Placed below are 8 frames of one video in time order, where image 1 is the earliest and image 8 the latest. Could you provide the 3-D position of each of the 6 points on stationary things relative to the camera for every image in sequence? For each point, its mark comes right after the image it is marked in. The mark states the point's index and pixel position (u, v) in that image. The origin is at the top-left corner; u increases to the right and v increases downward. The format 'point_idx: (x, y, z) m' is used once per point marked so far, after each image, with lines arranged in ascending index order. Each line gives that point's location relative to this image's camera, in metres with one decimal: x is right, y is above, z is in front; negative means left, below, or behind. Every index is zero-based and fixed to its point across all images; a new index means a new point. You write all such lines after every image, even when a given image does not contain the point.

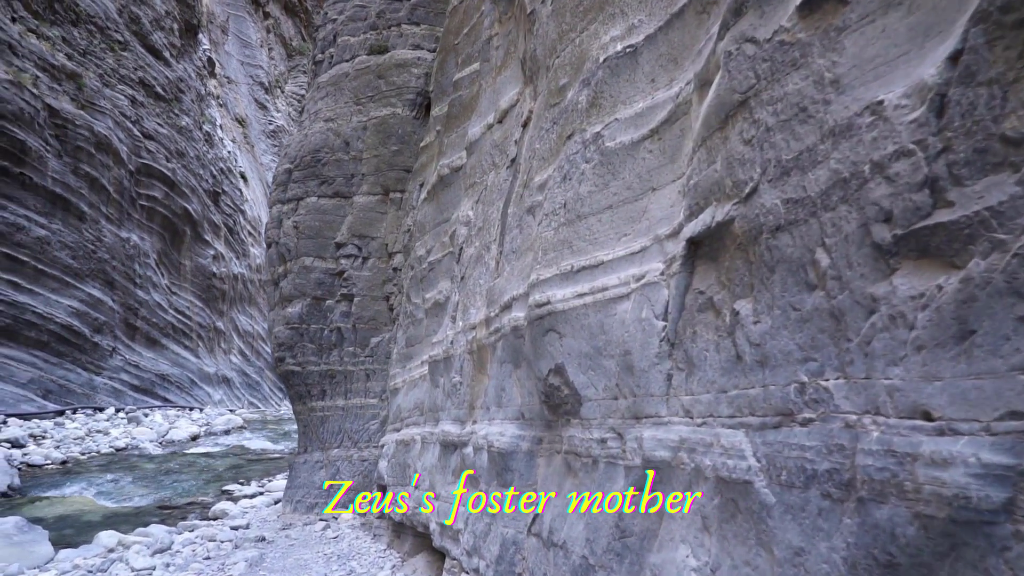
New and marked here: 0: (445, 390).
0: (-0.3, -0.5, +3.6) m
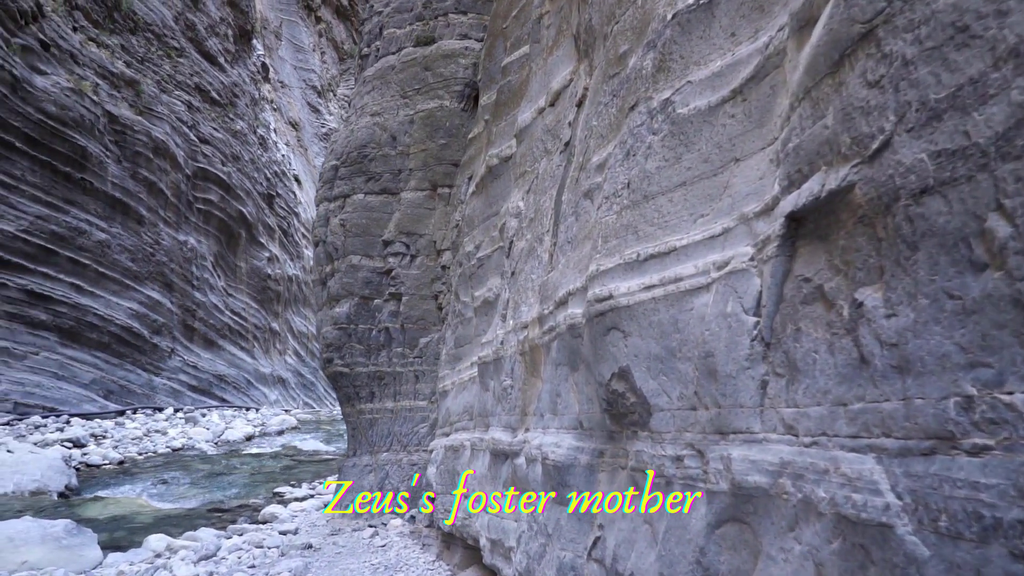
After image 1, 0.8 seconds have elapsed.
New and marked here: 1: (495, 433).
0: (-0.1, -0.4, +3.4) m
1: (-0.1, -0.6, +3.2) m
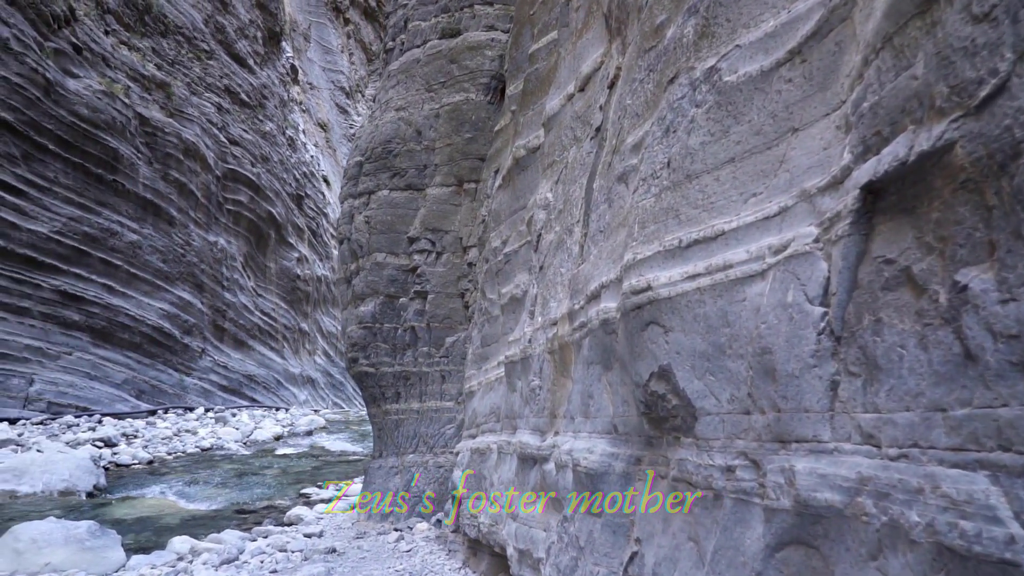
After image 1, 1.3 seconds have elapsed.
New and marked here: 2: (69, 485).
0: (0.0, -0.4, +3.2) m
1: (0.0, -0.5, +3.0) m
2: (-4.6, -2.0, +8.4) m
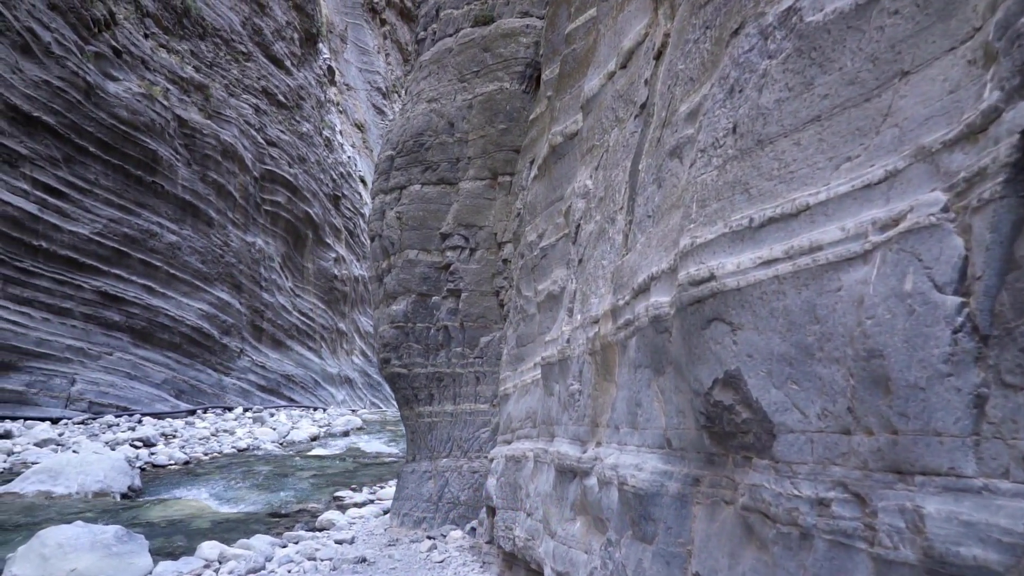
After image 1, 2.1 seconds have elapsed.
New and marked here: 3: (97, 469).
0: (+0.2, -0.4, +3.0) m
1: (+0.2, -0.5, +2.8) m
2: (-4.2, -2.0, +8.3) m
3: (-4.4, -1.9, +8.6) m
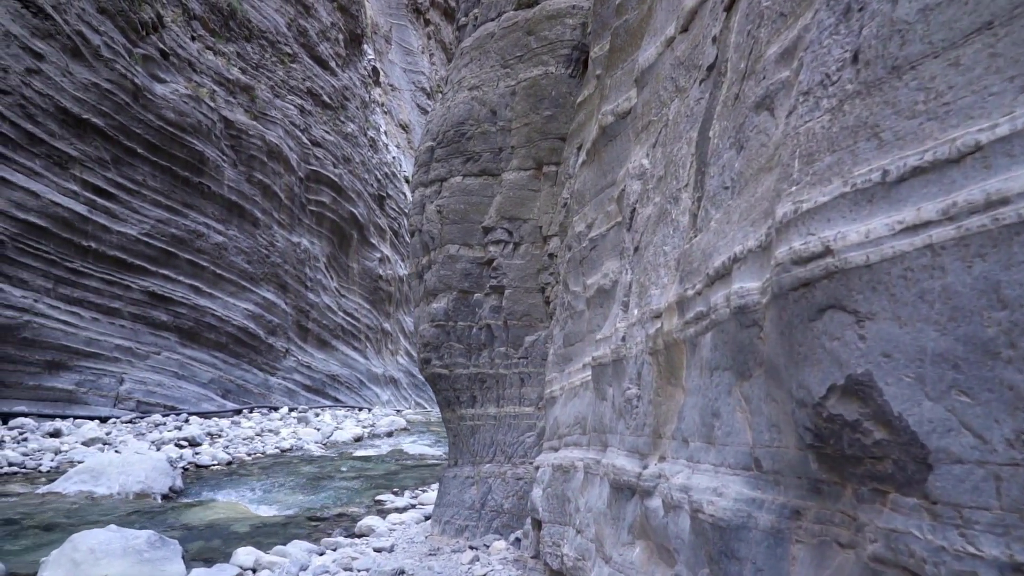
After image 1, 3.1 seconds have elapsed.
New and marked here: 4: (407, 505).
0: (+0.3, -0.4, +2.6) m
1: (+0.3, -0.5, +2.4) m
2: (-3.7, -2.0, +8.2) m
3: (-3.9, -1.9, +8.5) m
4: (-1.0, -2.0, +7.6) m
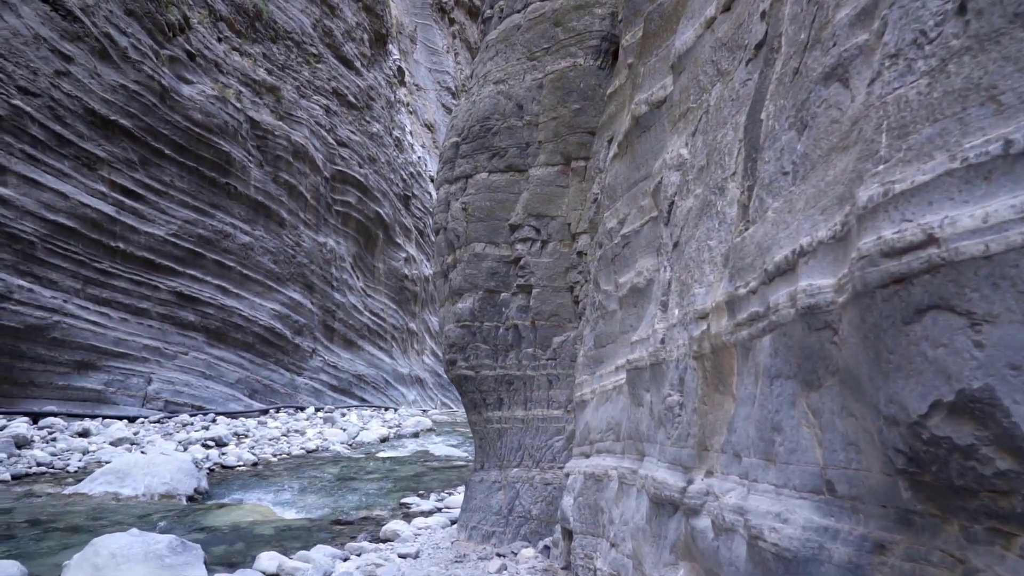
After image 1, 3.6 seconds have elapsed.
0: (+0.4, -0.4, +2.4) m
1: (+0.4, -0.5, +2.2) m
2: (-3.5, -2.0, +8.2) m
3: (-3.6, -1.9, +8.4) m
4: (-0.7, -2.0, +7.4) m
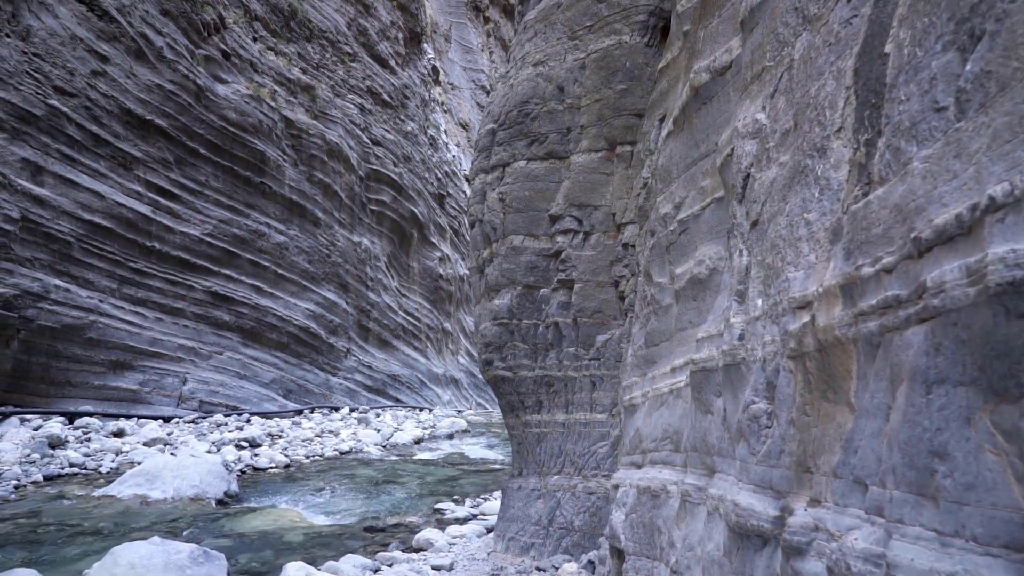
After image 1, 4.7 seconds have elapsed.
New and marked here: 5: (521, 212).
0: (+0.5, -0.3, +2.1) m
1: (+0.5, -0.5, +1.9) m
2: (-3.1, -2.0, +8.0) m
3: (-3.2, -1.9, +8.2) m
4: (-0.4, -2.0, +7.1) m
5: (+0.1, +0.5, +5.3) m
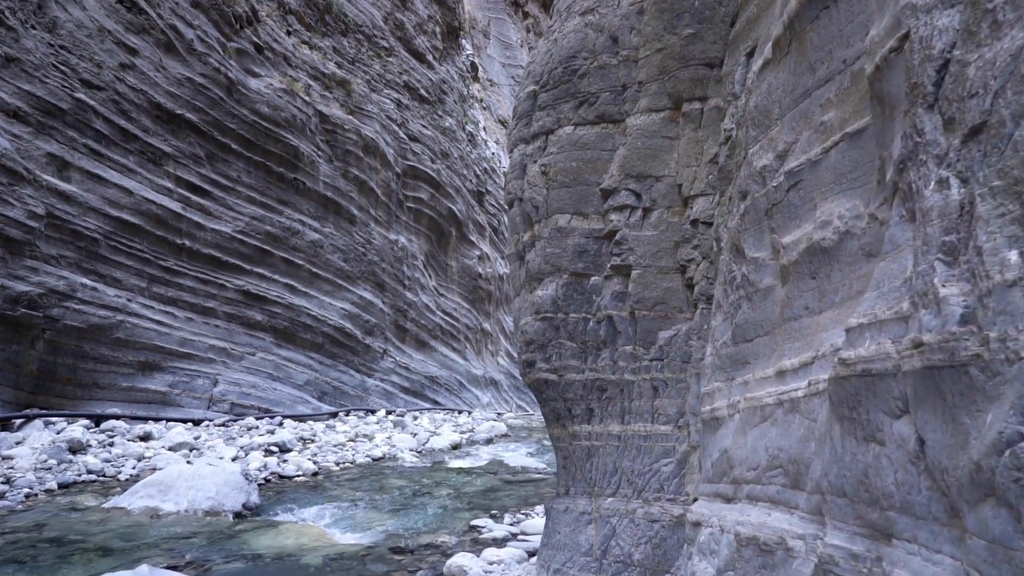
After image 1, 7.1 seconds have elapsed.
0: (+0.6, -0.3, +1.2) m
1: (+0.6, -0.4, +1.0) m
2: (-2.7, -2.0, +7.3) m
3: (-2.8, -1.8, +7.6) m
4: (0.0, -1.9, +6.3) m
5: (+0.3, +0.6, +4.5) m
